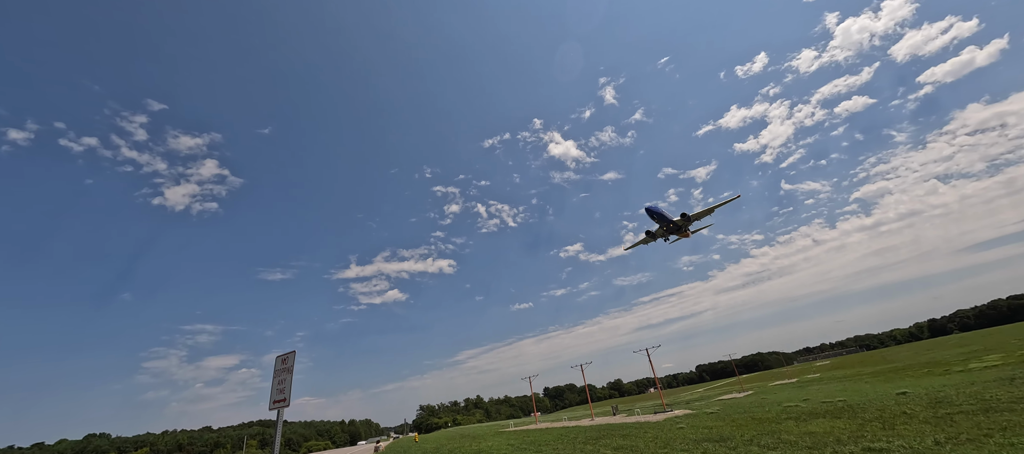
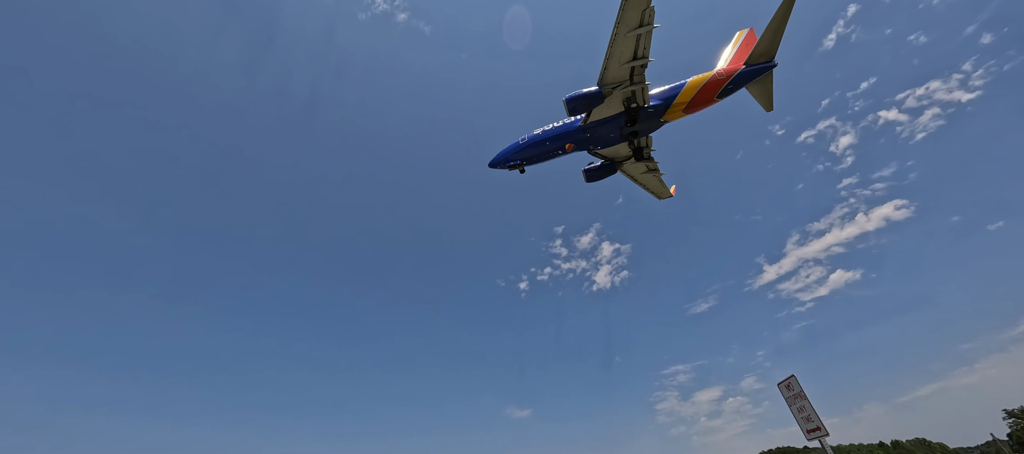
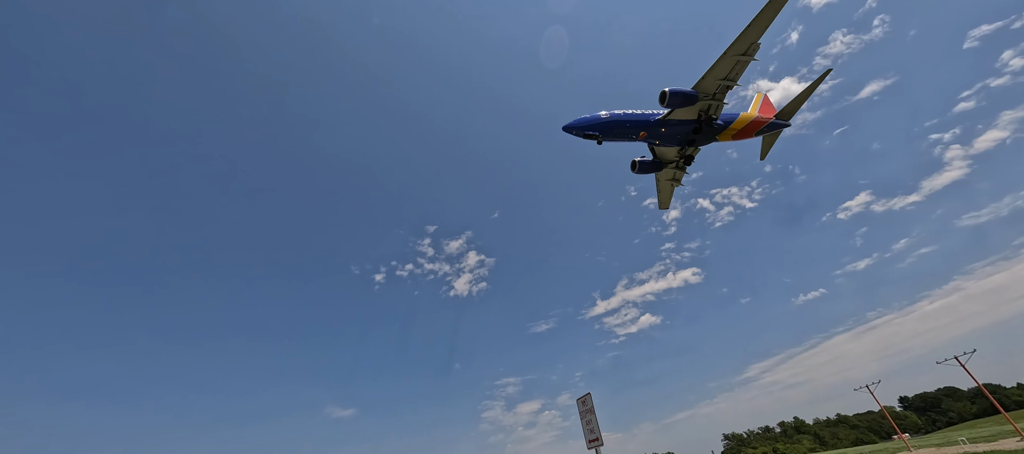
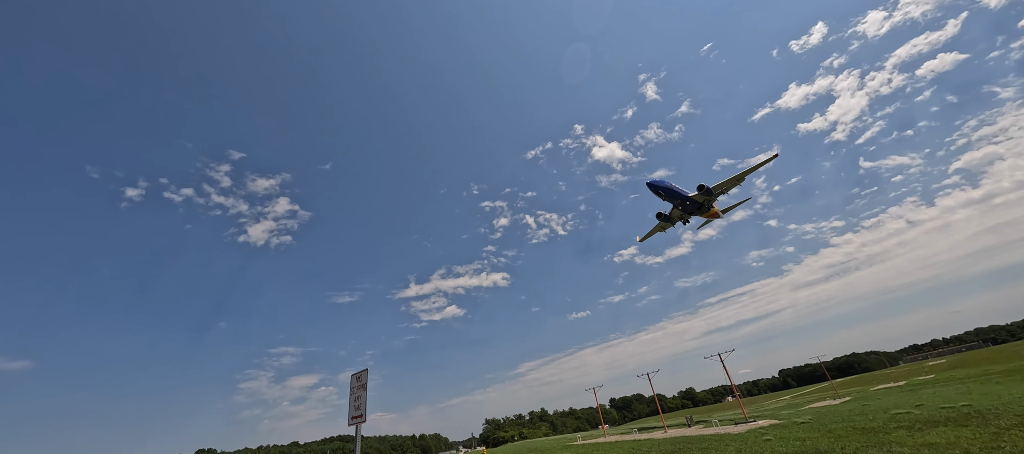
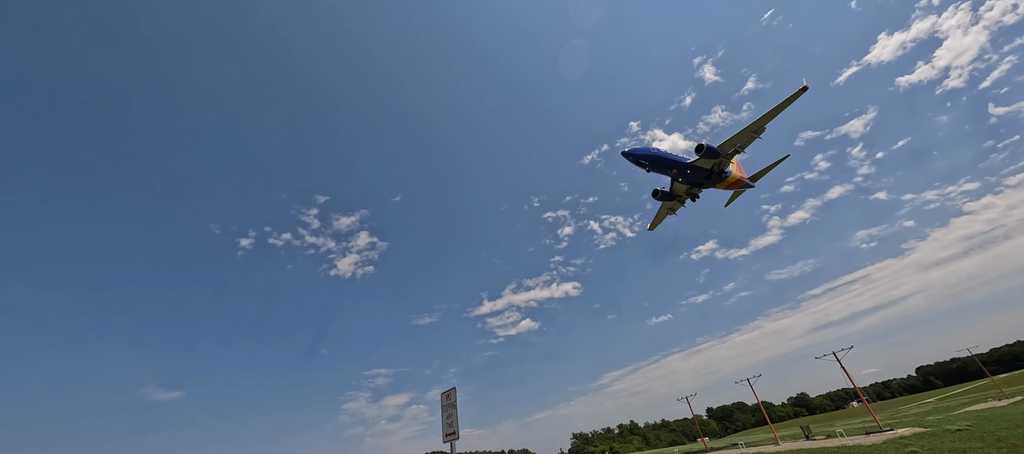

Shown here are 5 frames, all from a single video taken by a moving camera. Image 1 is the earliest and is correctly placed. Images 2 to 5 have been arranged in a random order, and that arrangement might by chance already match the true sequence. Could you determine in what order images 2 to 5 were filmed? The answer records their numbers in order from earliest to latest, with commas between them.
4, 5, 3, 2
